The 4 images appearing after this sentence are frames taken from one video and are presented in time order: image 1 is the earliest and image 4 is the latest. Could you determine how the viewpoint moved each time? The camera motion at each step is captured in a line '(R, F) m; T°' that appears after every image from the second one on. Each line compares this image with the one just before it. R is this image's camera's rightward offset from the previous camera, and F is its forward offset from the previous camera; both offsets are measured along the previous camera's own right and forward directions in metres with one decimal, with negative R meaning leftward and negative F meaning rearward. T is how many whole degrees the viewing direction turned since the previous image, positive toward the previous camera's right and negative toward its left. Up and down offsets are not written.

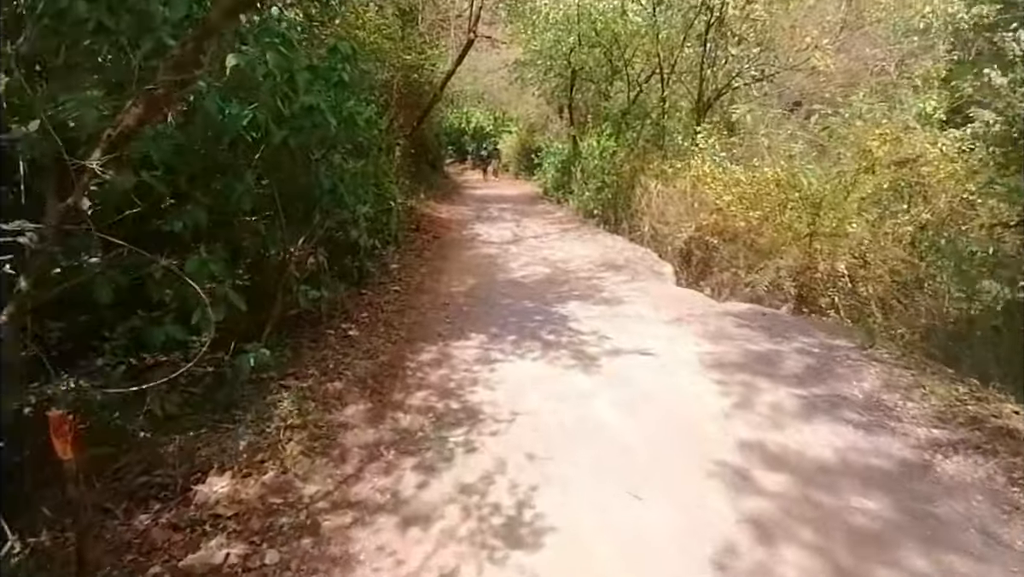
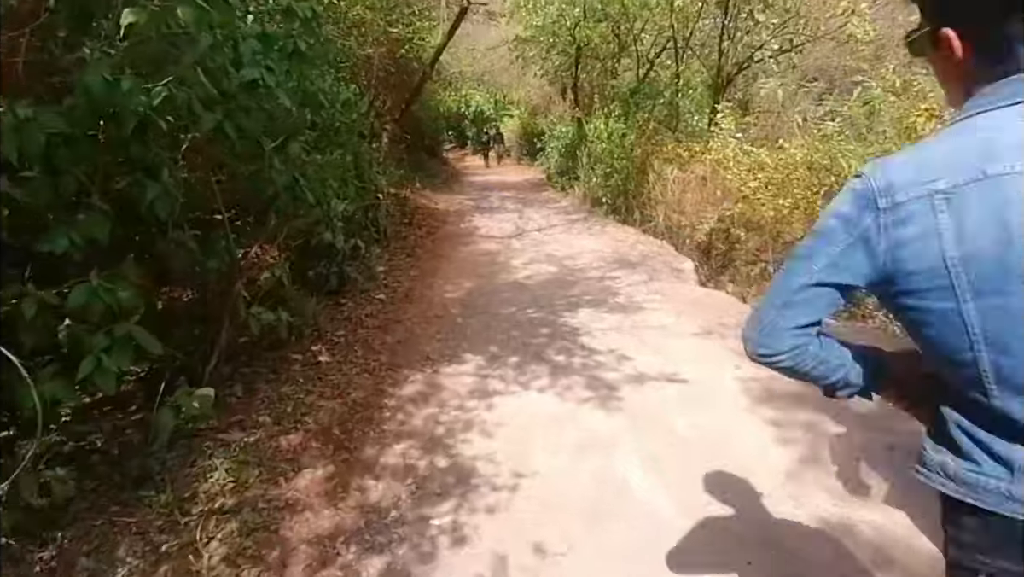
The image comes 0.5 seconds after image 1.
(0.0, +1.0) m; 0°
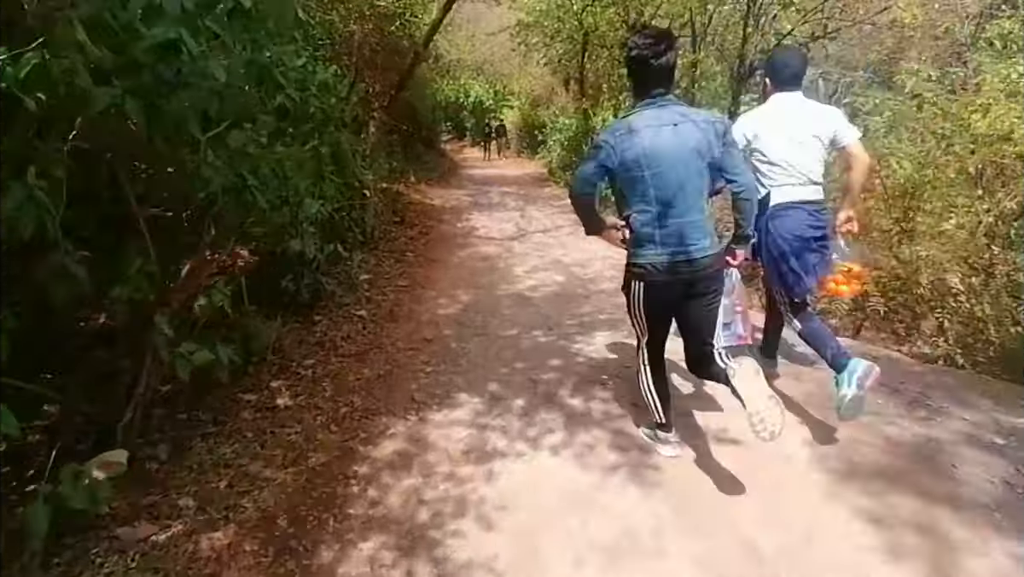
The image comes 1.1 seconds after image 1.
(0.0, +1.0) m; 0°
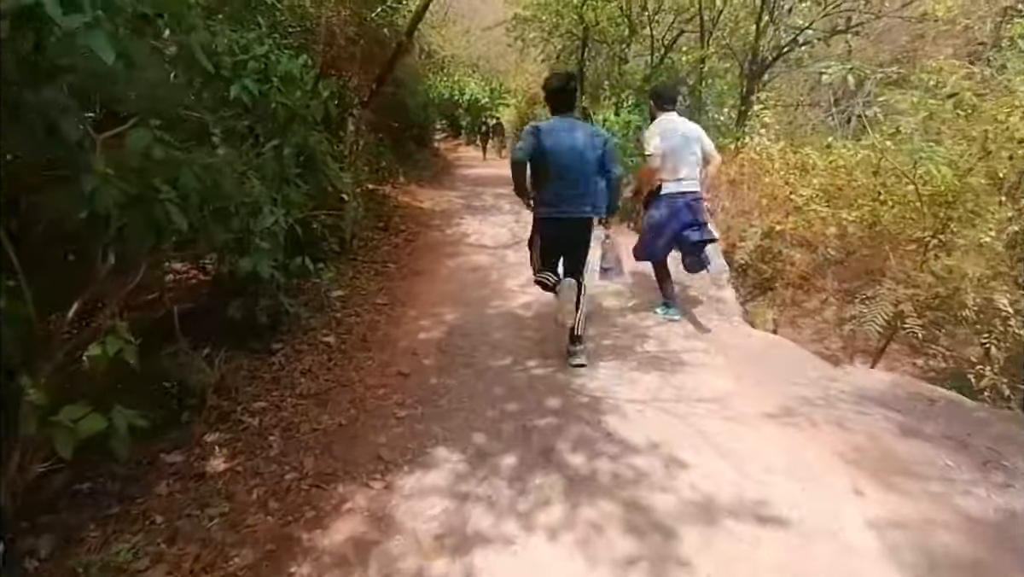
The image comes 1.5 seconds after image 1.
(0.0, +0.8) m; 0°
